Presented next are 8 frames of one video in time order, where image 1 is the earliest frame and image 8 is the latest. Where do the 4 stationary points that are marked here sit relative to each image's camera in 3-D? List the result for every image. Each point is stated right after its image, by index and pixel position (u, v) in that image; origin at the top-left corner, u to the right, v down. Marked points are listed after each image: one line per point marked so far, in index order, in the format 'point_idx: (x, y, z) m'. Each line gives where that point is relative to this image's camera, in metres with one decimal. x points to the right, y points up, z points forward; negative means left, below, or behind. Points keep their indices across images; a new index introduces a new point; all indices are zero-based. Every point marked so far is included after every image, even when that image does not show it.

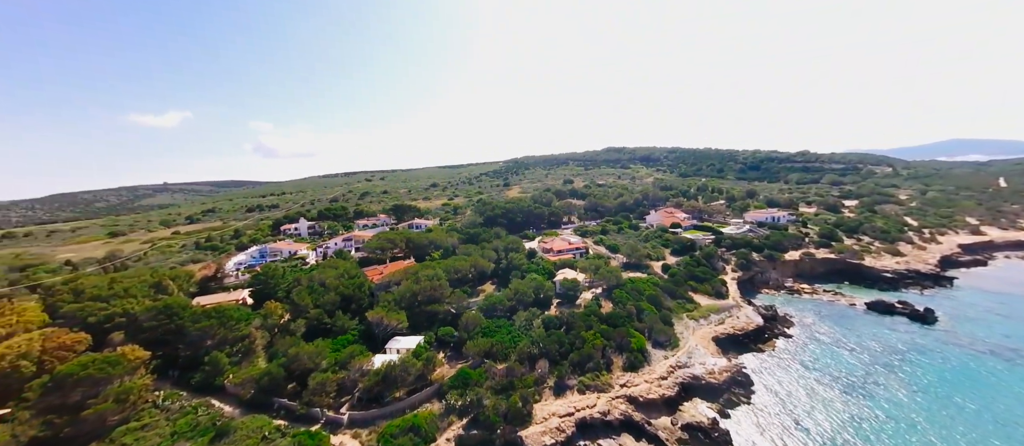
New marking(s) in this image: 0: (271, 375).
0: (-13.6, -8.6, +18.6) m
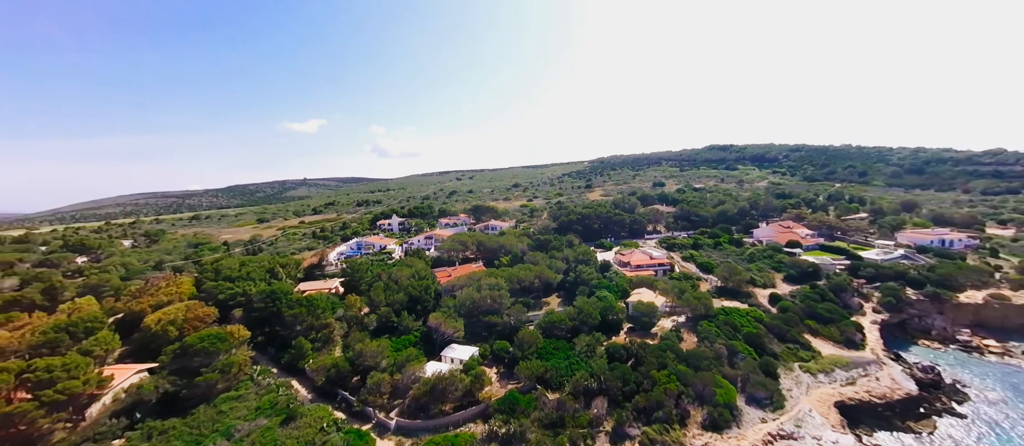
0: (-10.6, -8.8, +20.0) m
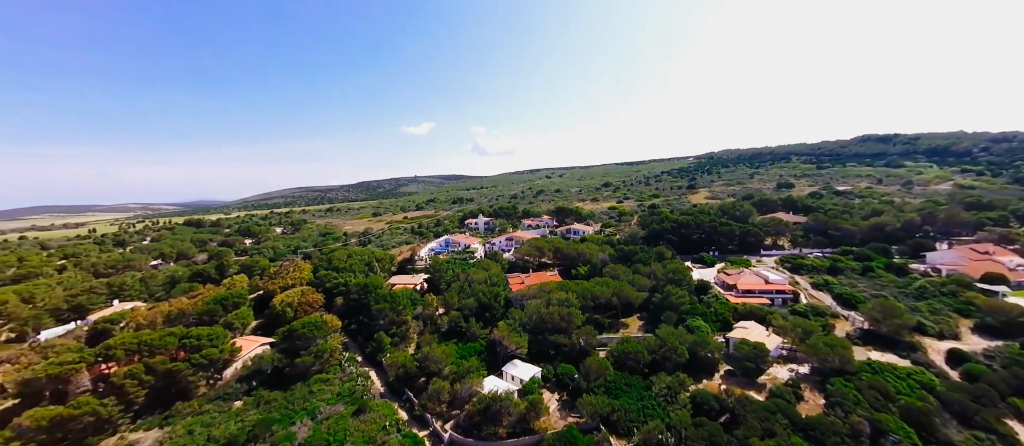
0: (-6.8, -9.3, +21.0) m
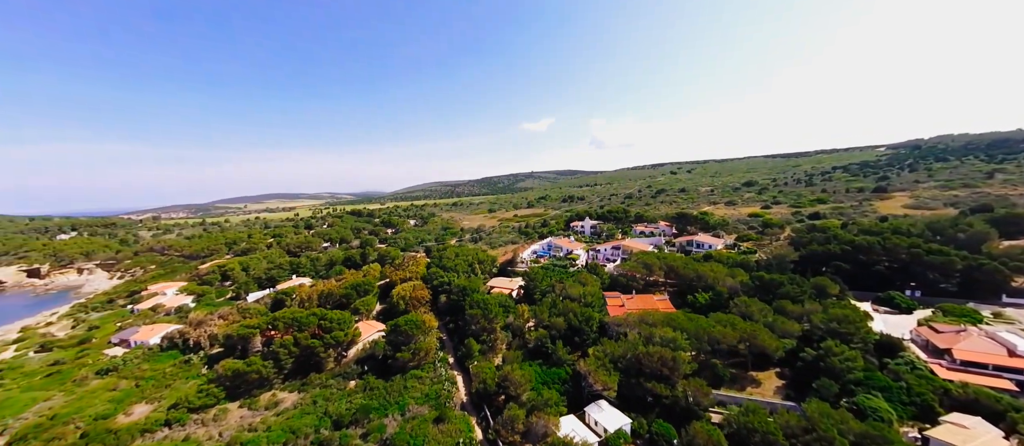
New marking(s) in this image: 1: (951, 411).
0: (-1.7, -10.2, +20.8) m
1: (+24.7, -10.4, +18.4) m
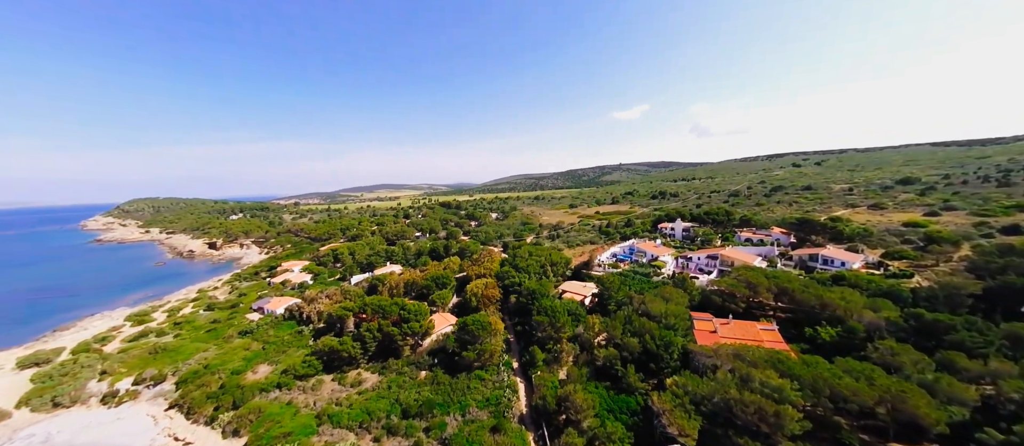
0: (+2.0, -10.7, +19.9) m
1: (+27.0, -12.2, +11.0) m
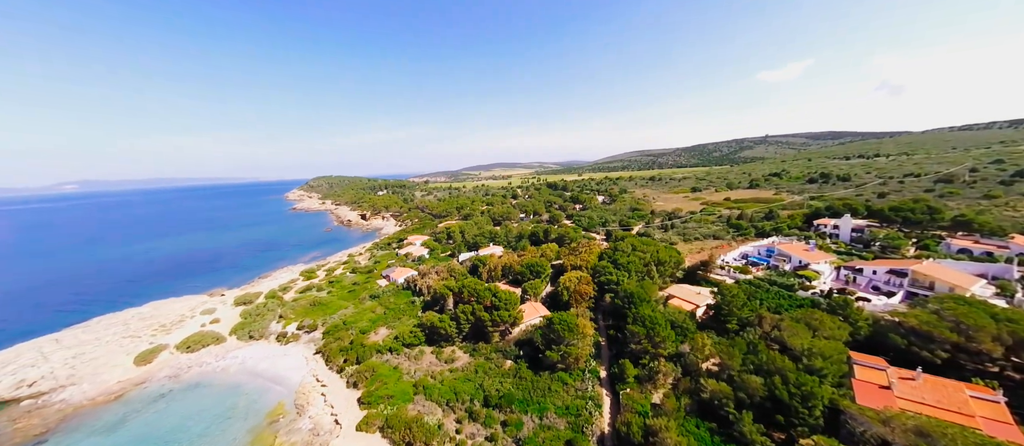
0: (+6.3, -10.9, +17.6) m
1: (+27.0, -14.3, +1.4) m
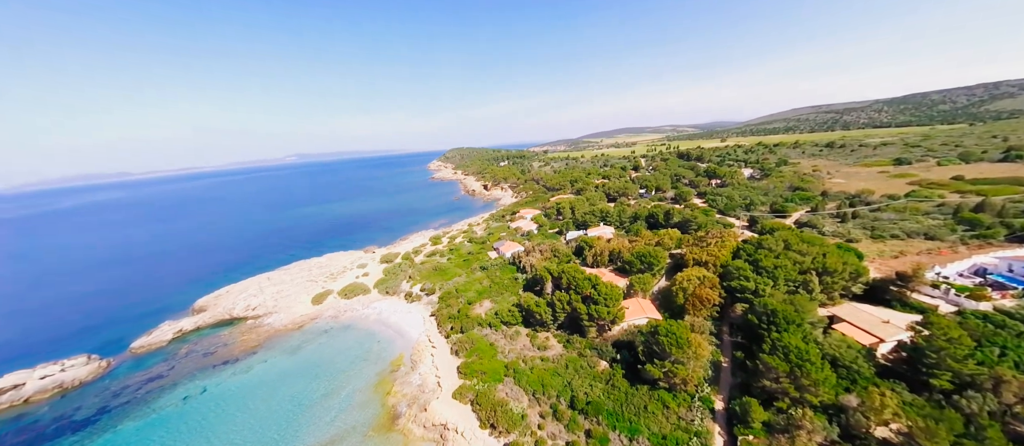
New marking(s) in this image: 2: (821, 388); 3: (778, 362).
0: (+9.9, -11.4, +14.0) m
1: (+23.5, -17.4, -7.9) m
2: (+16.4, -8.8, +17.6) m
3: (+15.2, -7.8, +18.9) m
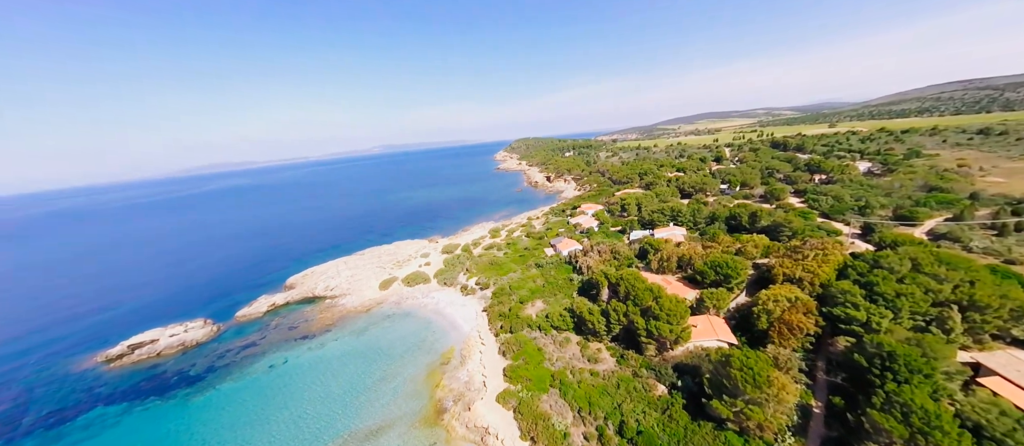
0: (+11.0, -12.4, +11.3) m
1: (+20.0, -19.7, -12.6) m
2: (+18.1, -10.1, +13.5) m
3: (+17.3, -8.9, +14.9) m
